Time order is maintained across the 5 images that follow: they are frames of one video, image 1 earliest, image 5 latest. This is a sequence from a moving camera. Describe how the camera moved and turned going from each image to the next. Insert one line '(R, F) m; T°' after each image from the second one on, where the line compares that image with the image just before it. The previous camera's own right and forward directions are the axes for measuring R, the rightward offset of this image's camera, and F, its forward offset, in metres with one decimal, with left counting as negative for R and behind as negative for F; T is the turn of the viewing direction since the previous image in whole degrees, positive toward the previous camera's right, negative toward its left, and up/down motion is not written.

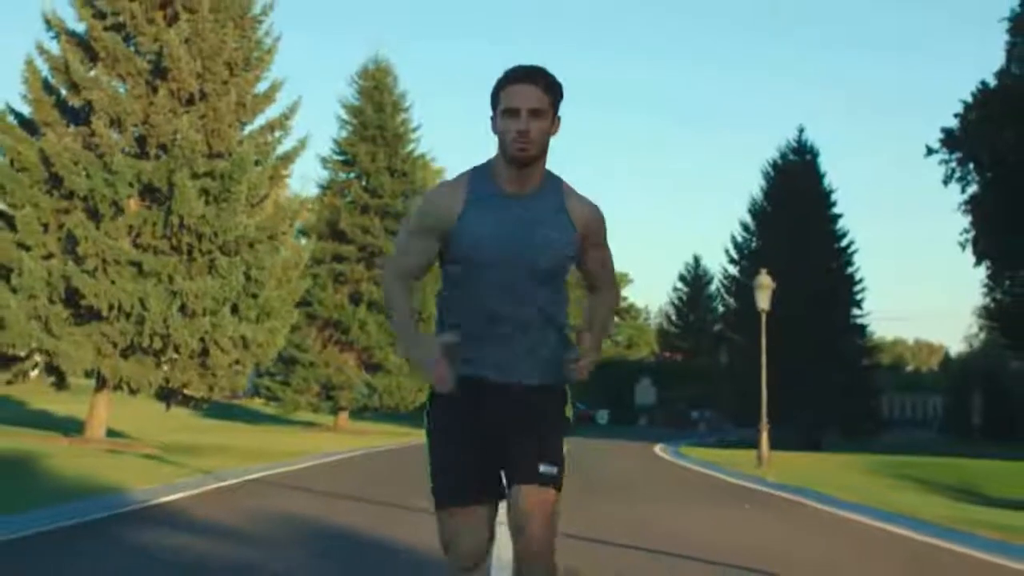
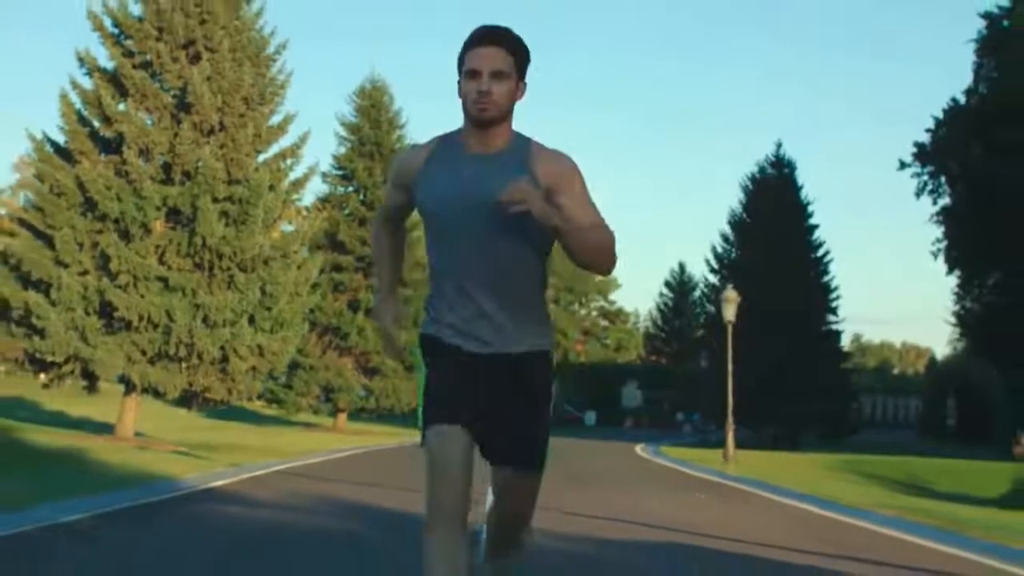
(0.0, -2.6) m; 0°
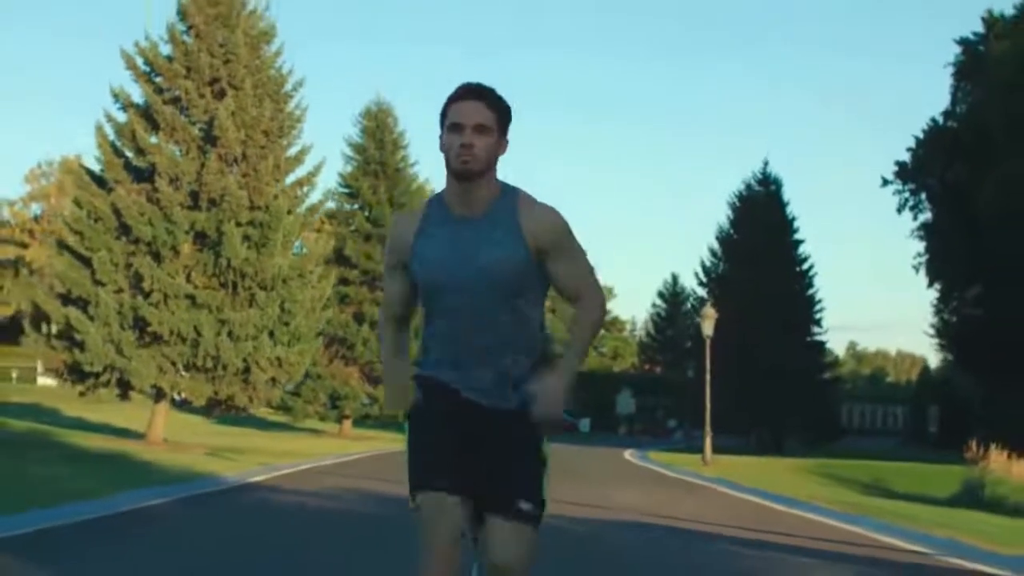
(0.0, -2.6) m; 0°
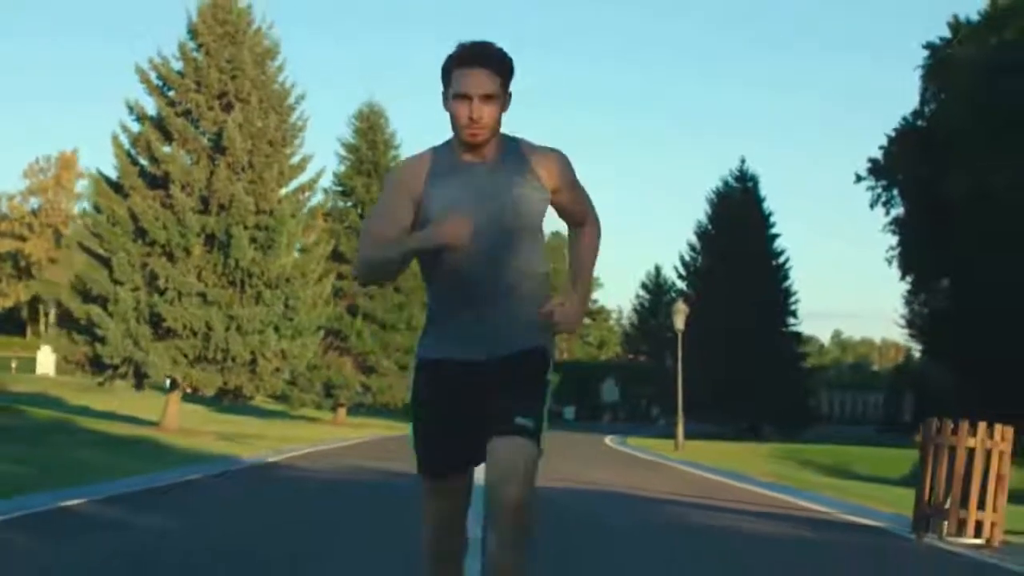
(0.0, -2.5) m; 0°
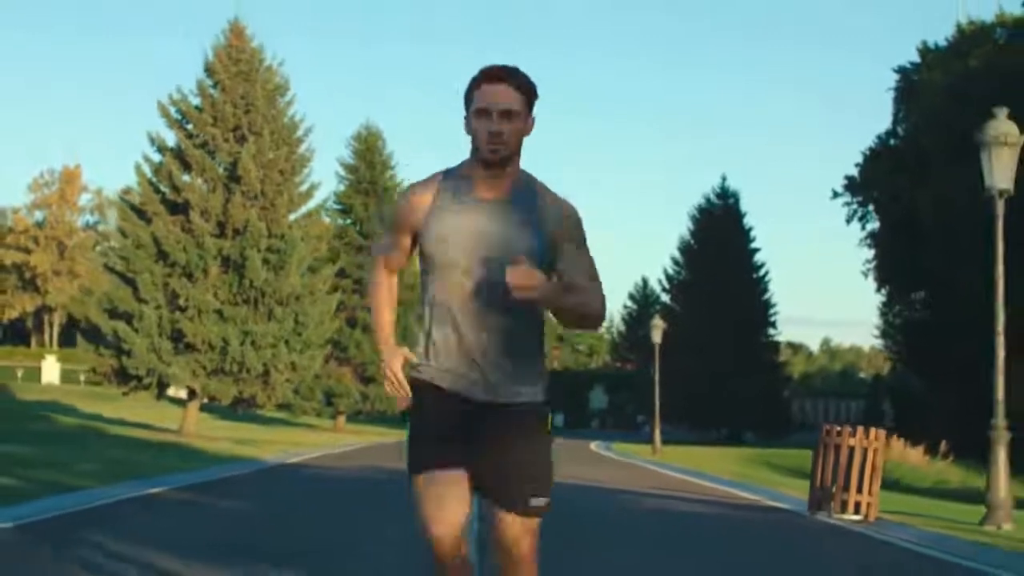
(0.0, -2.9) m; 0°
